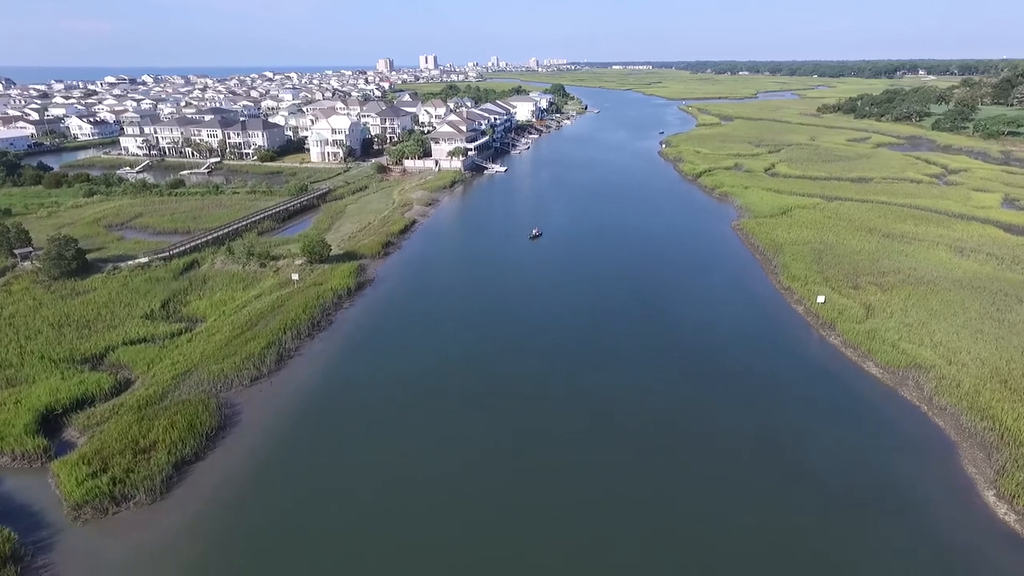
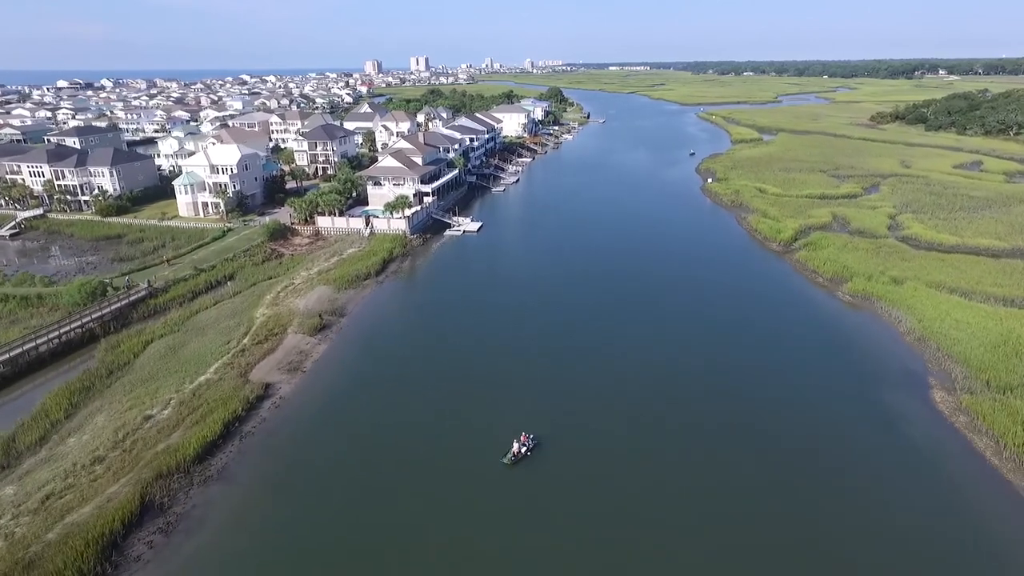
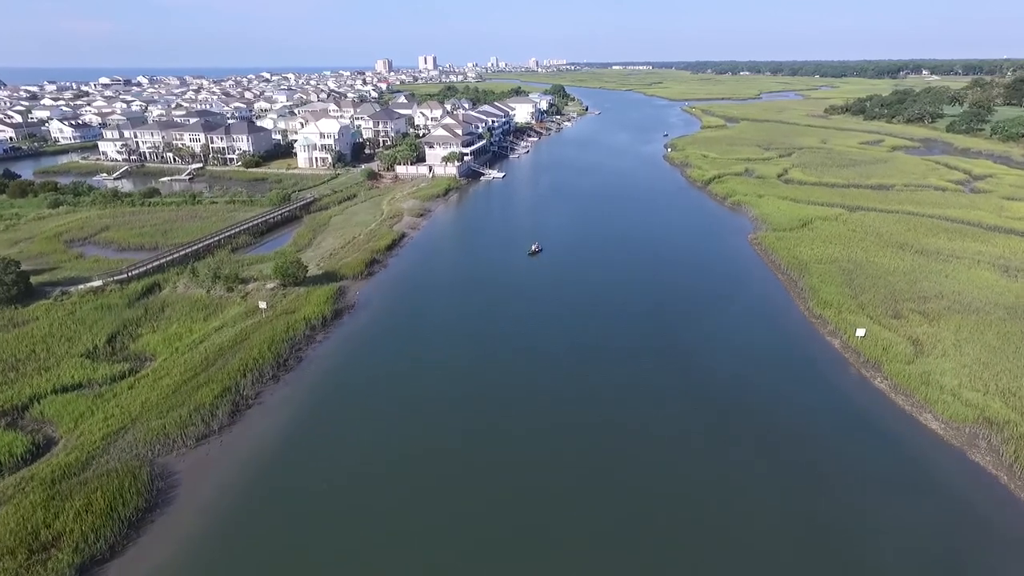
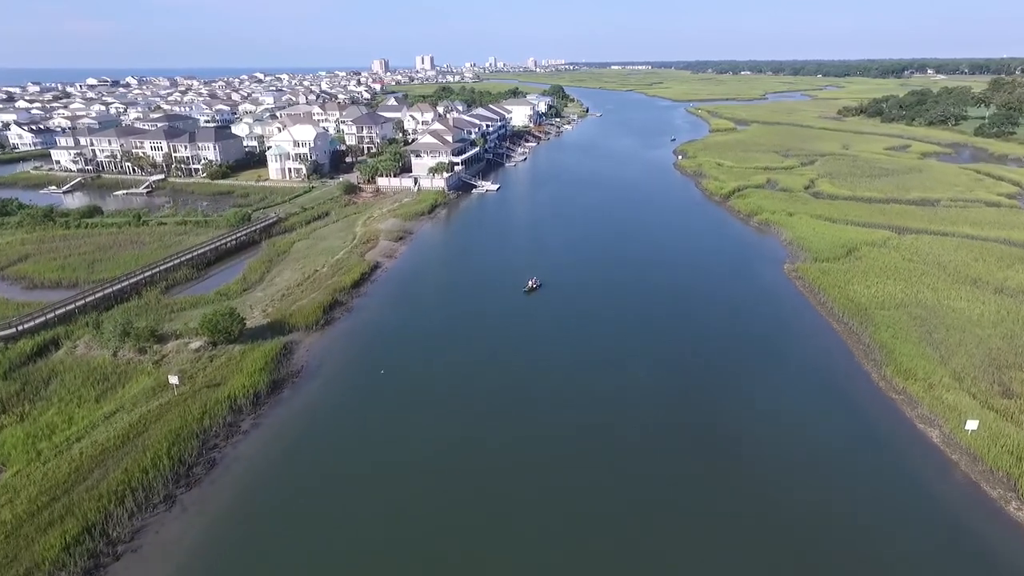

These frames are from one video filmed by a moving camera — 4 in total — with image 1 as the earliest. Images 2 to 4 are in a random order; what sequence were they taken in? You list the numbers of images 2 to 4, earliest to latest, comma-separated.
3, 4, 2
